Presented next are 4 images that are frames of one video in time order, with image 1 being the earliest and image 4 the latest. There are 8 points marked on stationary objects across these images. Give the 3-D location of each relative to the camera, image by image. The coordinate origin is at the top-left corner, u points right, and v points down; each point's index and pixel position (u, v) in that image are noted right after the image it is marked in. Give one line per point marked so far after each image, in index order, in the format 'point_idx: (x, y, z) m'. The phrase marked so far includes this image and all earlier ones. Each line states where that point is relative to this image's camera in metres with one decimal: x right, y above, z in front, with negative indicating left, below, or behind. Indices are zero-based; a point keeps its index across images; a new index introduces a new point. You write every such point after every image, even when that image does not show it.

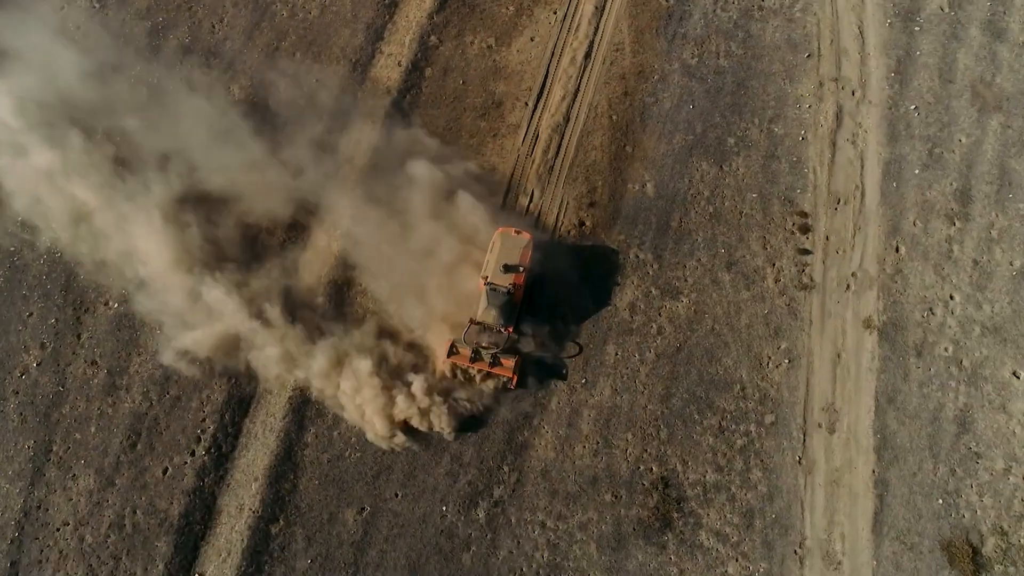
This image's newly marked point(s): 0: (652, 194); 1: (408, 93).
0: (+2.9, +2.0, +17.1) m
1: (-2.3, +4.3, +17.8) m
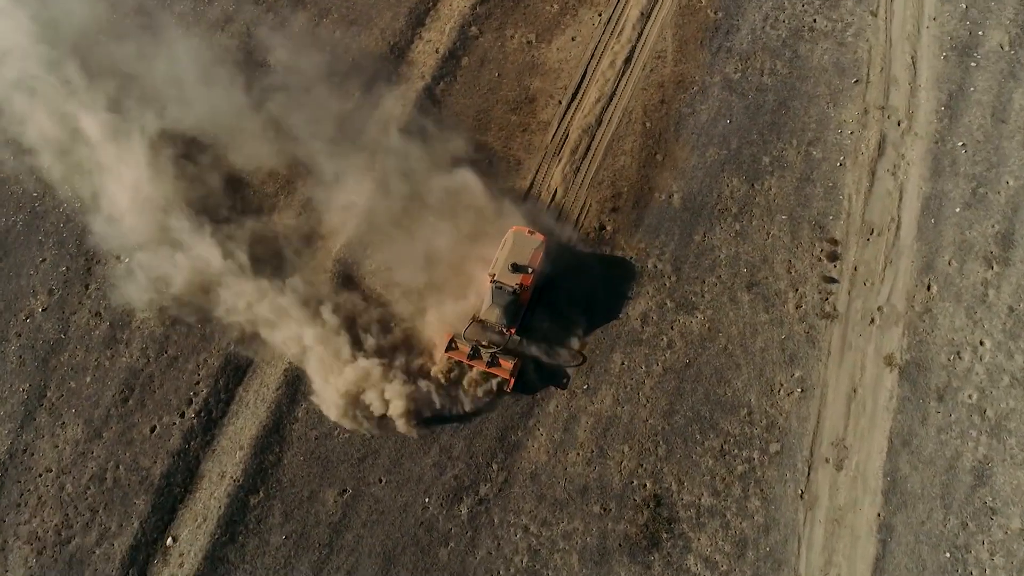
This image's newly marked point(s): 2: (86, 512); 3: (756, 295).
0: (+3.4, +1.7, +16.6) m
1: (-1.5, +4.5, +17.6) m
2: (-7.4, -3.9, +14.1) m
3: (+4.8, -0.1, +15.9) m
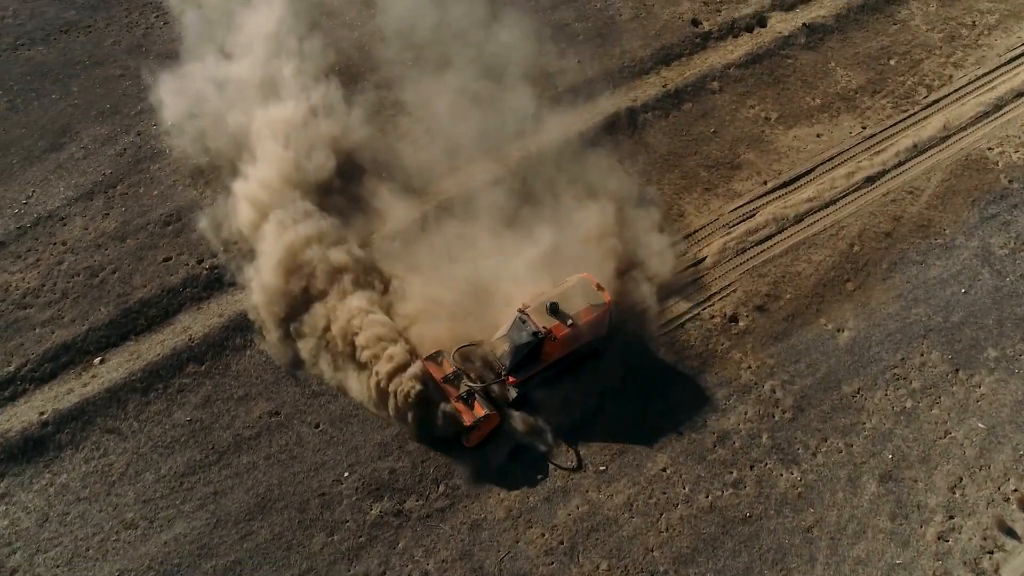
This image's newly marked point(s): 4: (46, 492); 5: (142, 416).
0: (+5.1, -0.9, +12.5) m
1: (+2.7, +3.4, +15.5) m
2: (-7.3, -0.1, +13.1) m
3: (+5.1, -2.8, +11.0) m
4: (-6.3, -2.8, +11.0) m
5: (-5.3, -1.8, +11.7) m
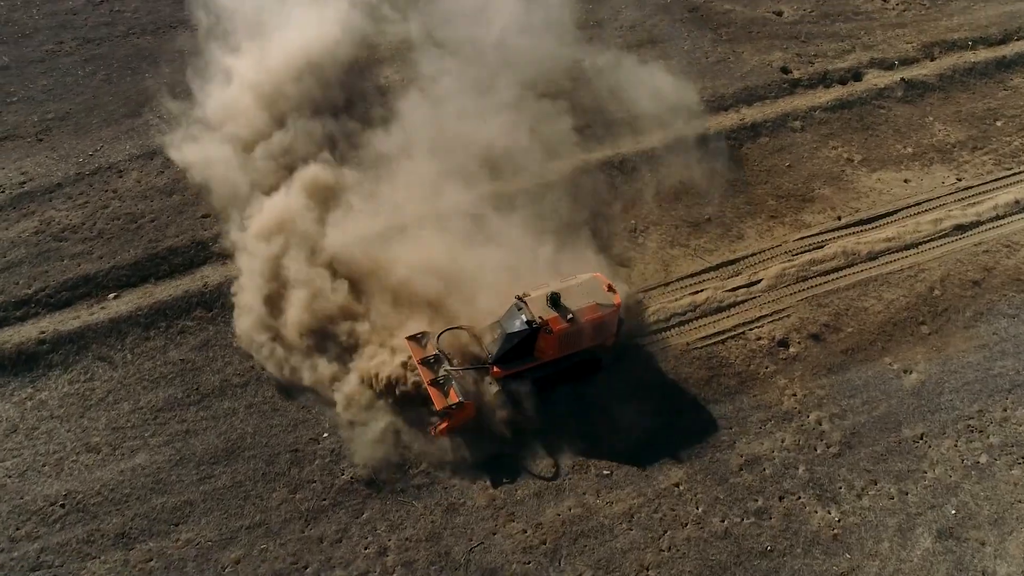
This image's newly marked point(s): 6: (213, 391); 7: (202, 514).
0: (+5.3, -1.3, +10.8) m
1: (+3.9, +2.7, +14.7) m
2: (-6.7, +0.9, +13.1) m
3: (+4.9, -3.0, +9.1) m
4: (-6.3, -1.5, +10.5) m
5: (-5.2, -0.9, +11.2) m
6: (-3.9, -1.4, +10.7) m
7: (-3.6, -2.6, +9.4) m
